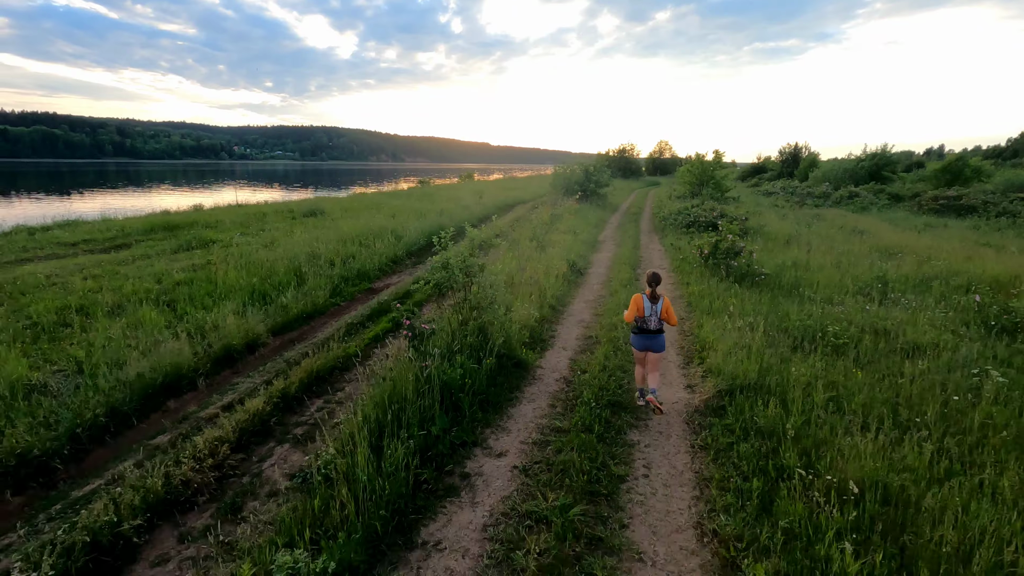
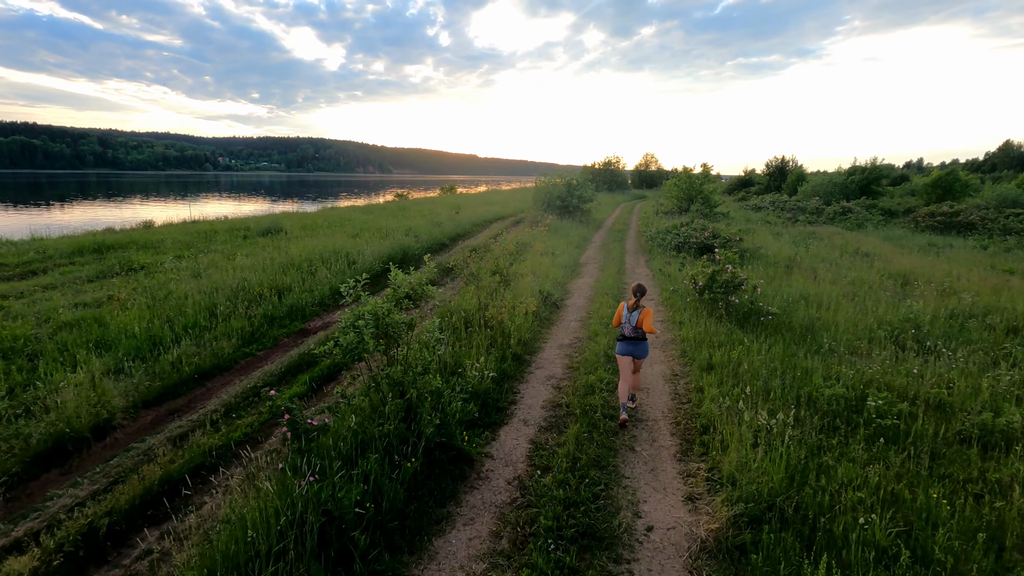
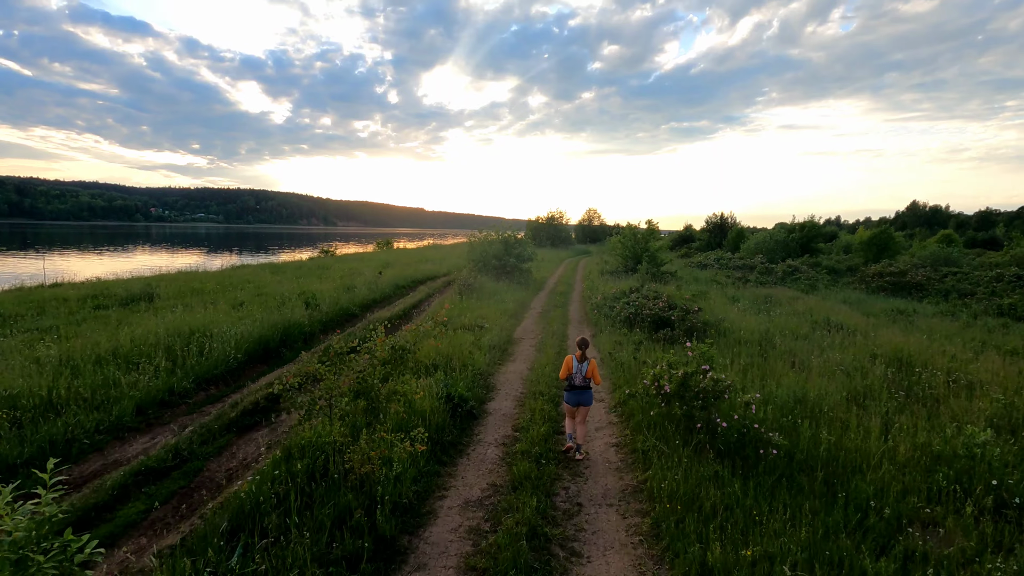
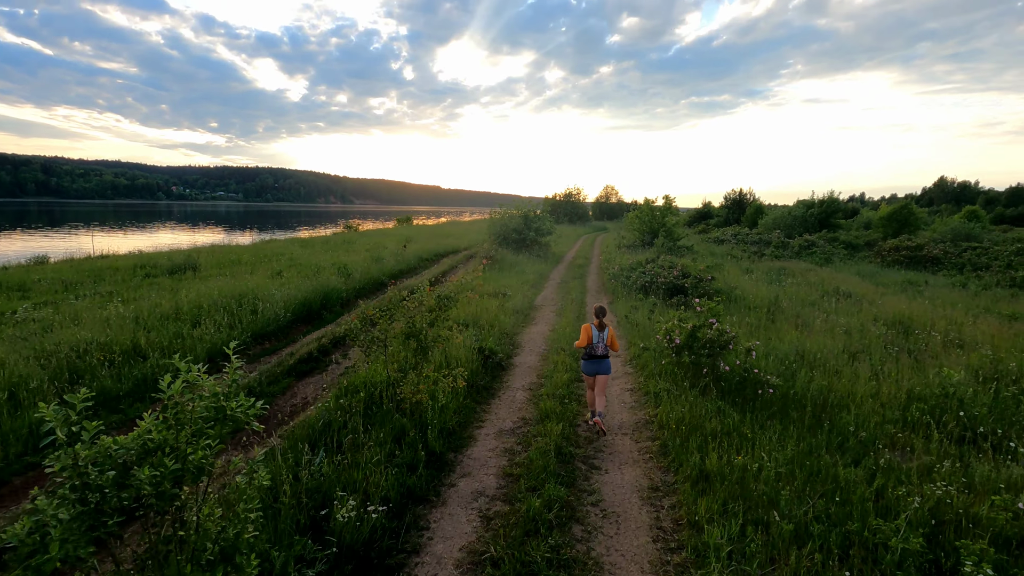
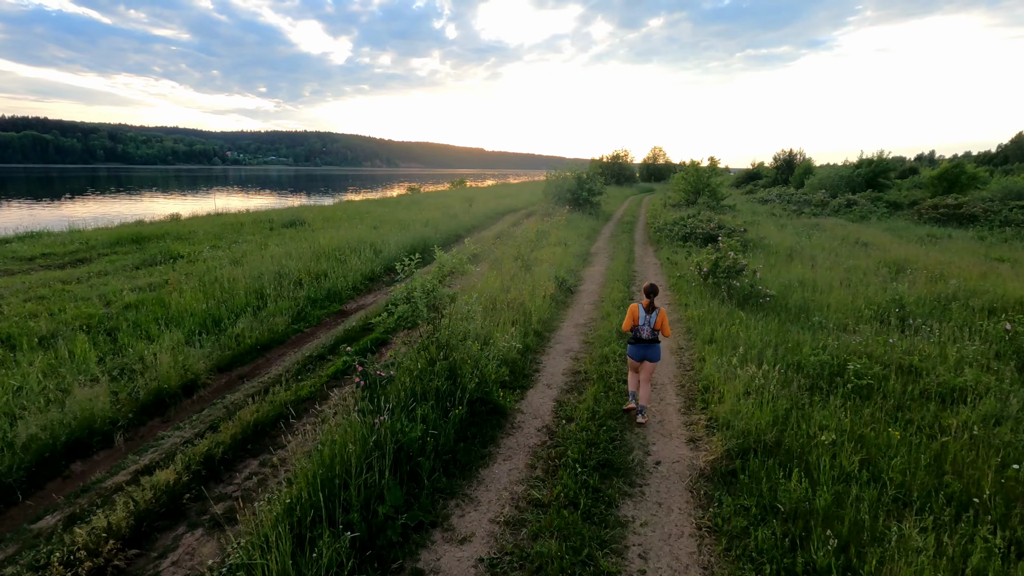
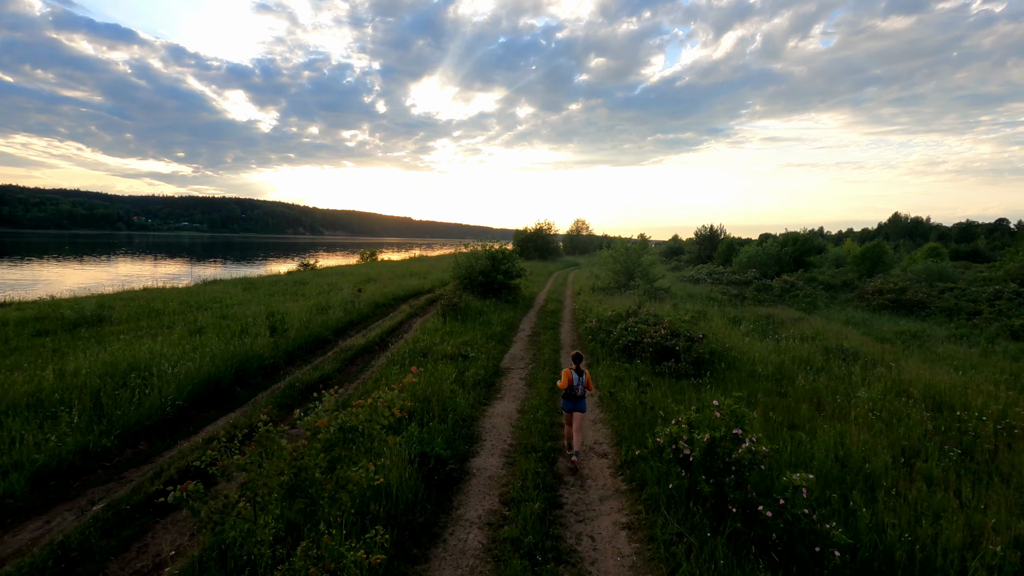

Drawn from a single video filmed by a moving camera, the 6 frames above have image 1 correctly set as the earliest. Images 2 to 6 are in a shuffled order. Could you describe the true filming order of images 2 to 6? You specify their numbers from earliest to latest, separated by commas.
5, 2, 4, 3, 6
